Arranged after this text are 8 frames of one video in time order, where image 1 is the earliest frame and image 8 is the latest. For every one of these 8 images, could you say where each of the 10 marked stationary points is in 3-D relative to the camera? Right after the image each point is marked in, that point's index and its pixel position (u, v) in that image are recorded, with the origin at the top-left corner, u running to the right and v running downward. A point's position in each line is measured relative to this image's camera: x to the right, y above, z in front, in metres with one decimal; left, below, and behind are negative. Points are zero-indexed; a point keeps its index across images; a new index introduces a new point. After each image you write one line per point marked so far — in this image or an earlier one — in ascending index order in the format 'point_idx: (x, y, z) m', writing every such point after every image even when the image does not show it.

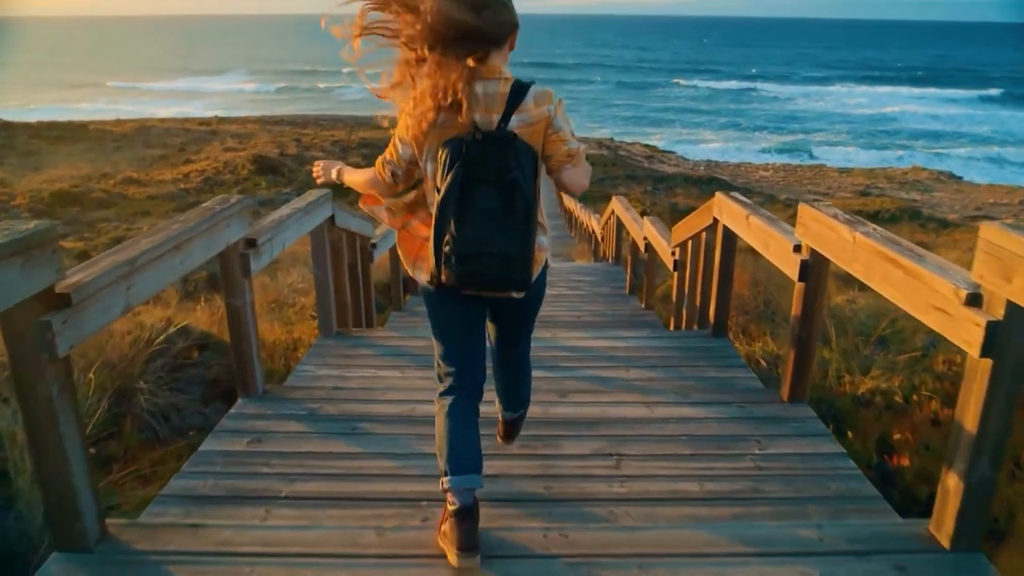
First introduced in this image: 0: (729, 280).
0: (+1.0, 0.0, +3.7) m
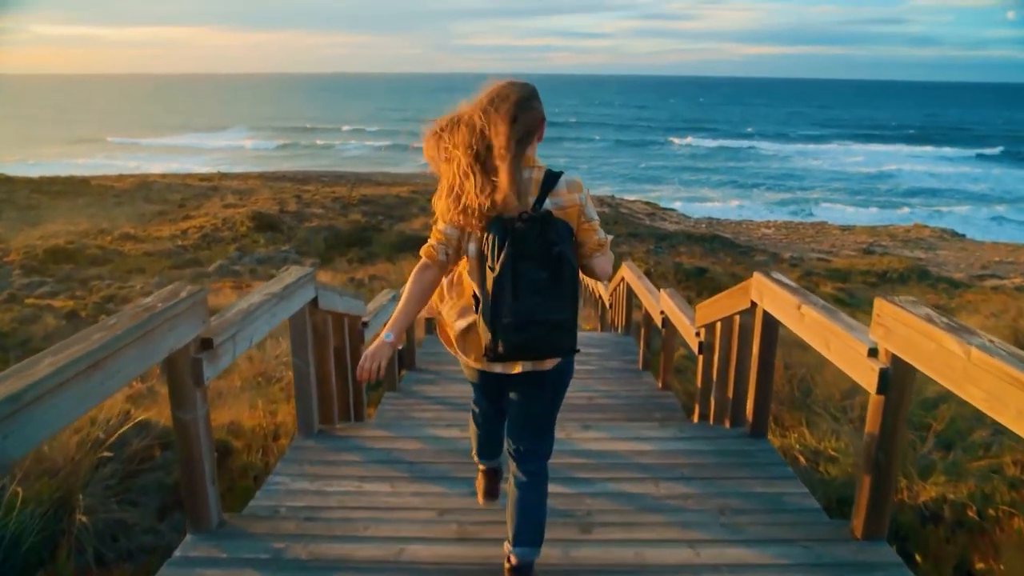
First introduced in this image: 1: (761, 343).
0: (+1.1, -0.4, +3.2) m
1: (+1.0, -0.2, +3.2) m
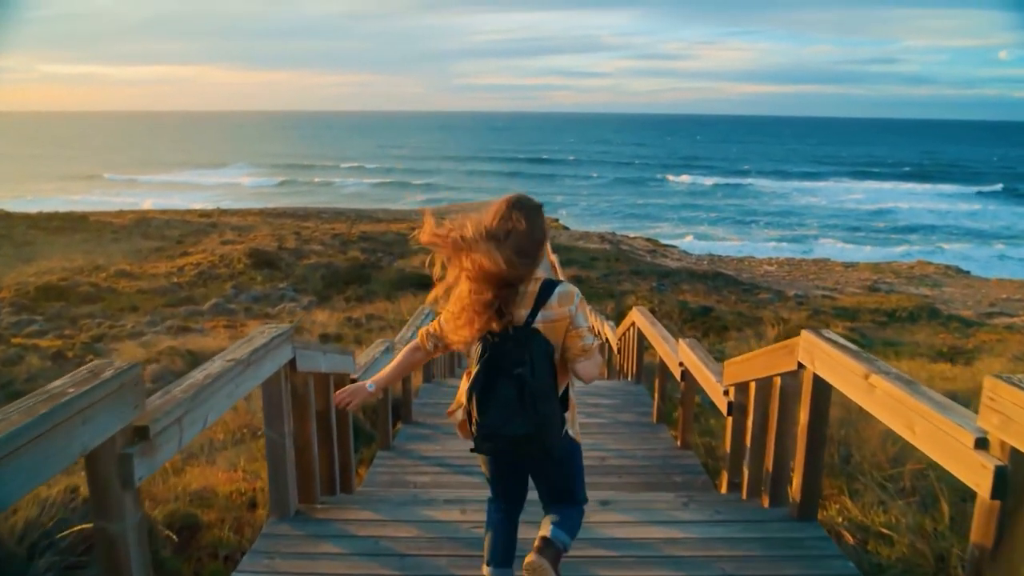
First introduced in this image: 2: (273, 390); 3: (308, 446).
0: (+1.1, -0.6, +2.8) m
1: (+1.1, -0.5, +2.8) m
2: (-0.8, -0.4, +2.7) m
3: (-0.8, -0.6, +3.1) m
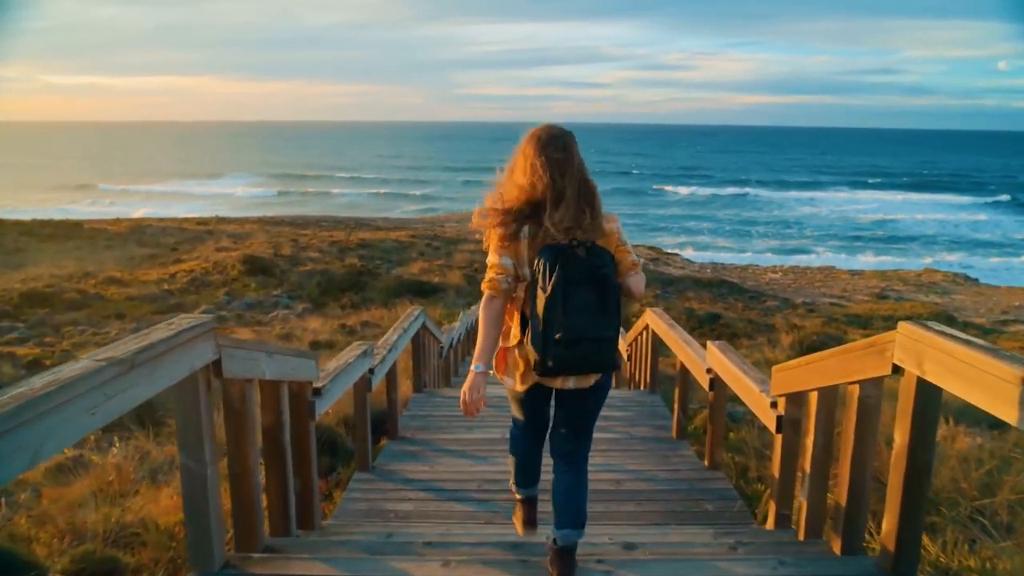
0: (+1.1, -0.5, +2.1) m
1: (+1.1, -0.4, +2.1) m
2: (-0.8, -0.3, +2.0) m
3: (-0.8, -0.6, +2.4) m
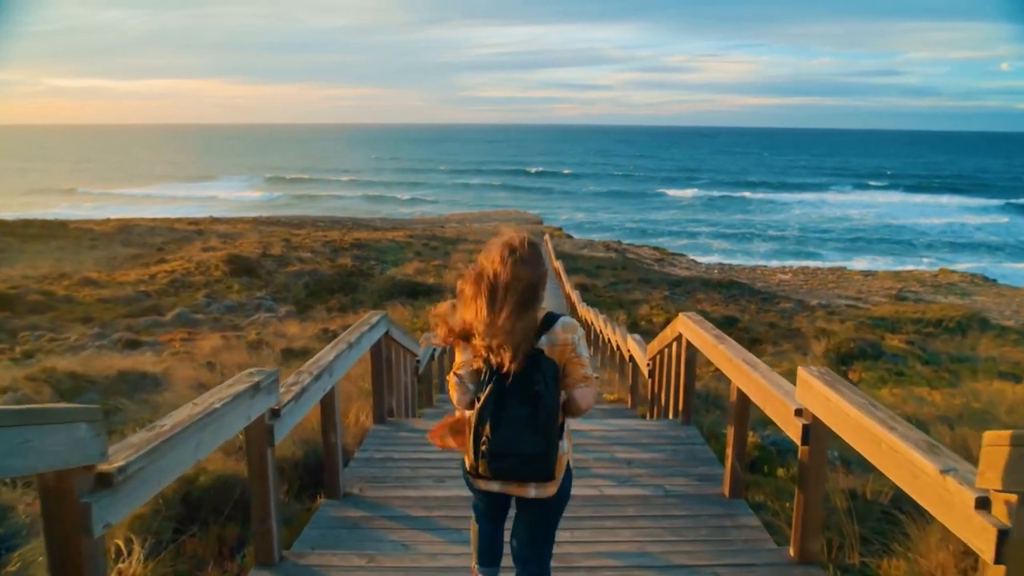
0: (+1.0, -0.5, +0.6) m
1: (+1.0, -0.4, +0.6) m
2: (-0.9, -0.3, +0.6) m
3: (-0.9, -0.6, +0.9) m
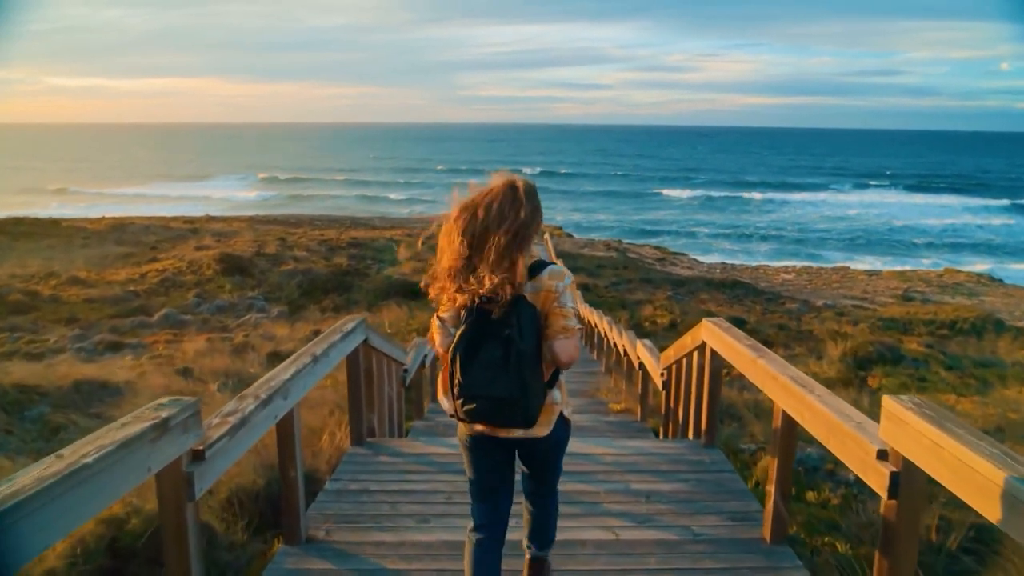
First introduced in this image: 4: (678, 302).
0: (+1.0, -0.5, 0.0) m
1: (+1.0, -0.4, 0.0) m
2: (-0.9, -0.3, -0.1) m
3: (-0.9, -0.6, +0.3) m
4: (+4.2, -0.4, +19.4) m
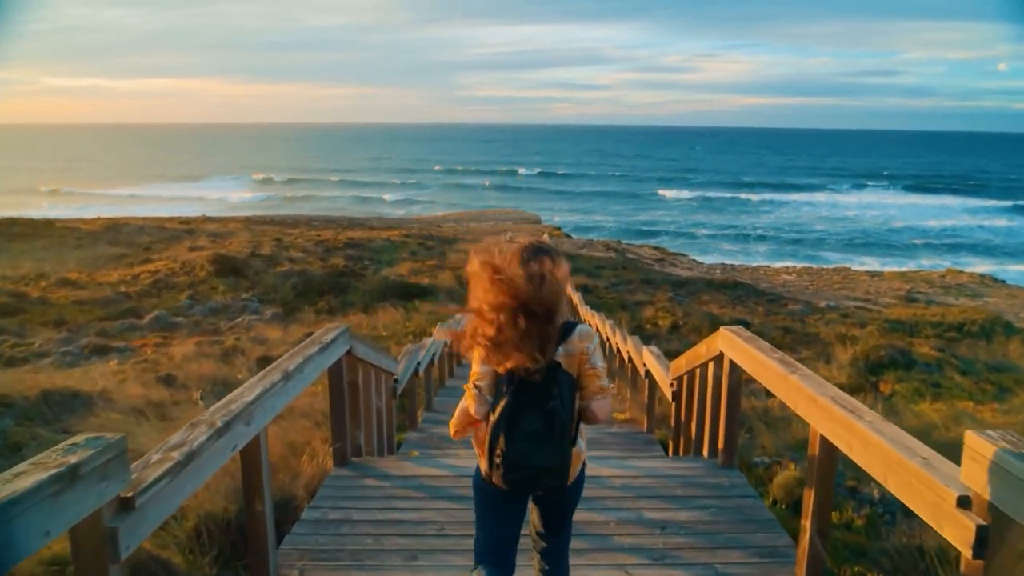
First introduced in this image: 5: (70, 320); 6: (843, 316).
0: (+1.0, -0.5, -0.4) m
1: (+1.0, -0.4, -0.4) m
2: (-0.9, -0.3, -0.4) m
3: (-0.9, -0.6, -0.1) m
4: (+4.1, -0.4, +19.0) m
5: (-9.5, -0.7, +16.6) m
6: (+8.2, -0.7, +19.2) m
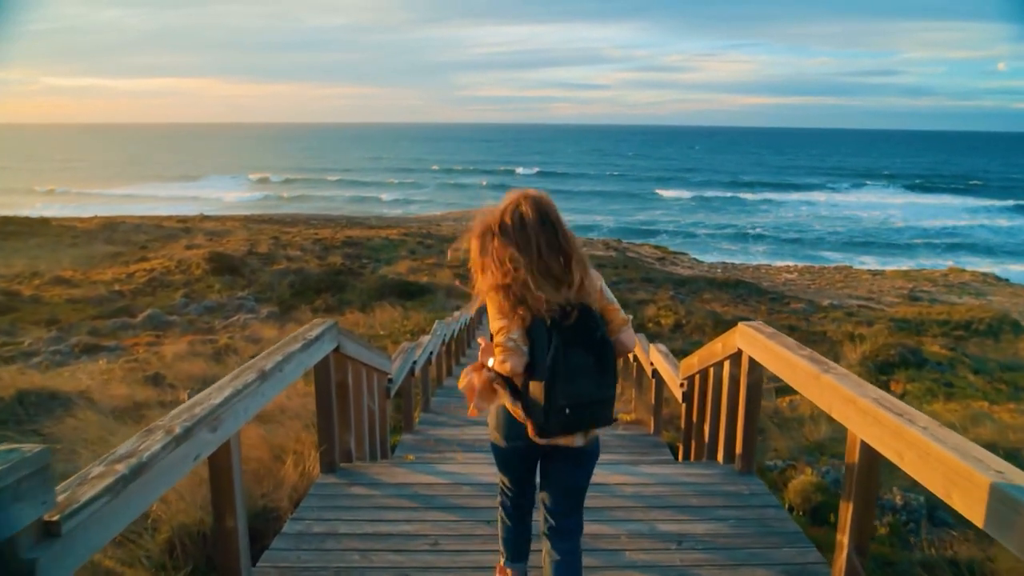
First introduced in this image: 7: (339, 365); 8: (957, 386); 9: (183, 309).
0: (+1.0, -0.5, -0.7) m
1: (+1.0, -0.4, -0.7) m
2: (-0.9, -0.3, -0.7) m
3: (-0.9, -0.6, -0.4) m
4: (+4.1, -0.3, +18.7) m
5: (-9.5, -0.7, +16.3) m
6: (+8.2, -0.7, +19.0) m
7: (-0.8, -0.4, +3.6) m
8: (+5.2, -1.1, +9.2) m
9: (-7.6, -0.5, +17.9) m
